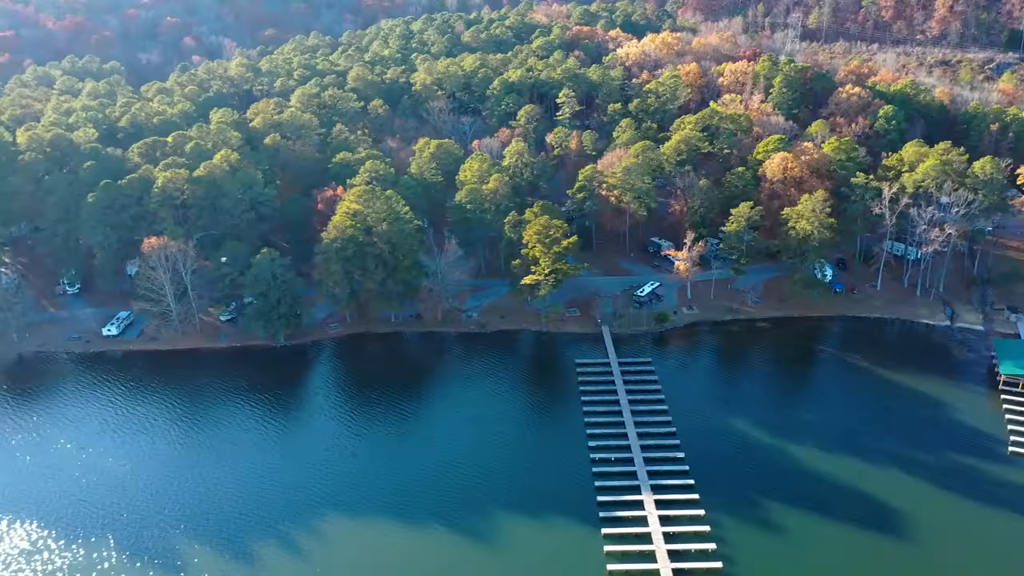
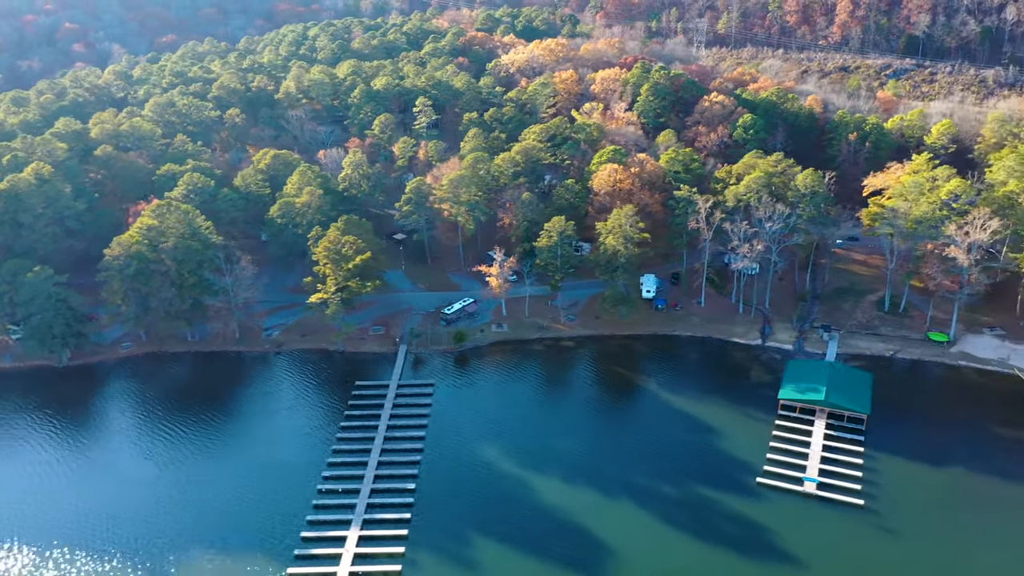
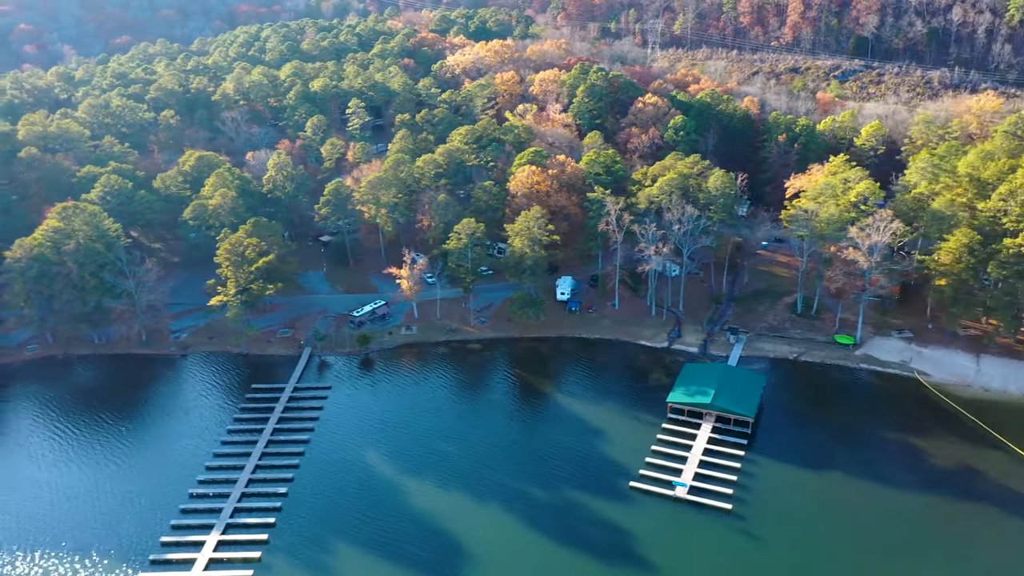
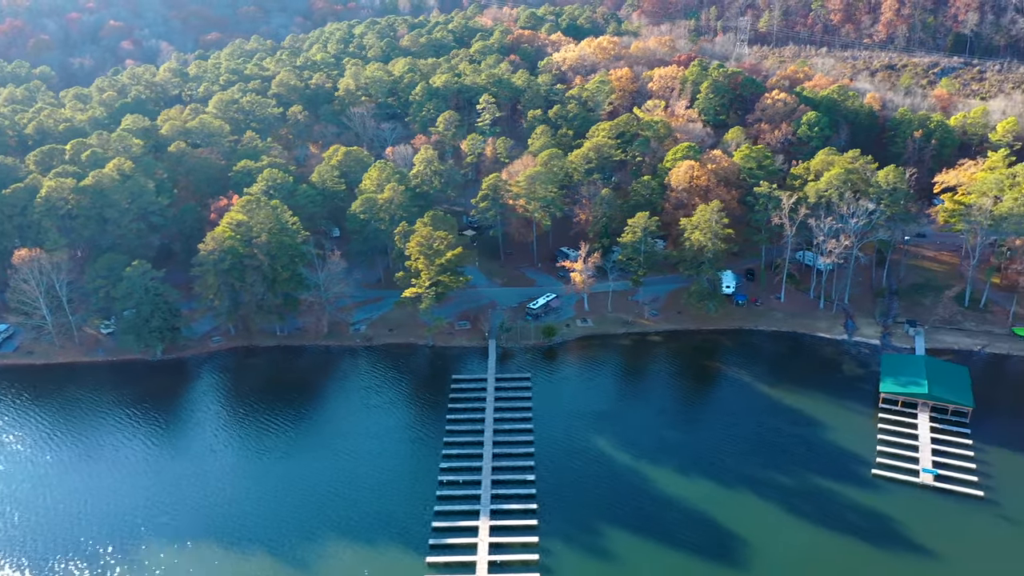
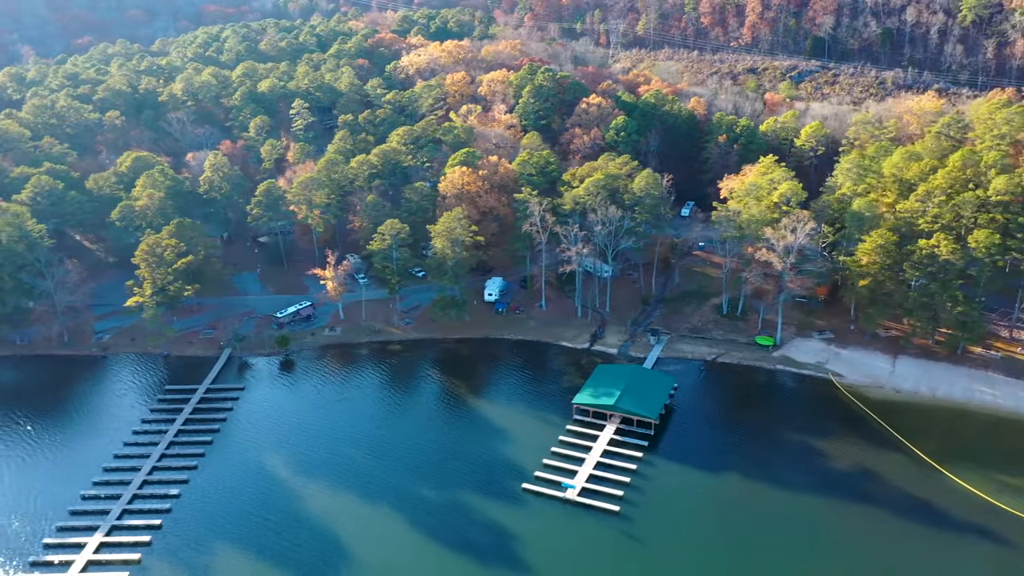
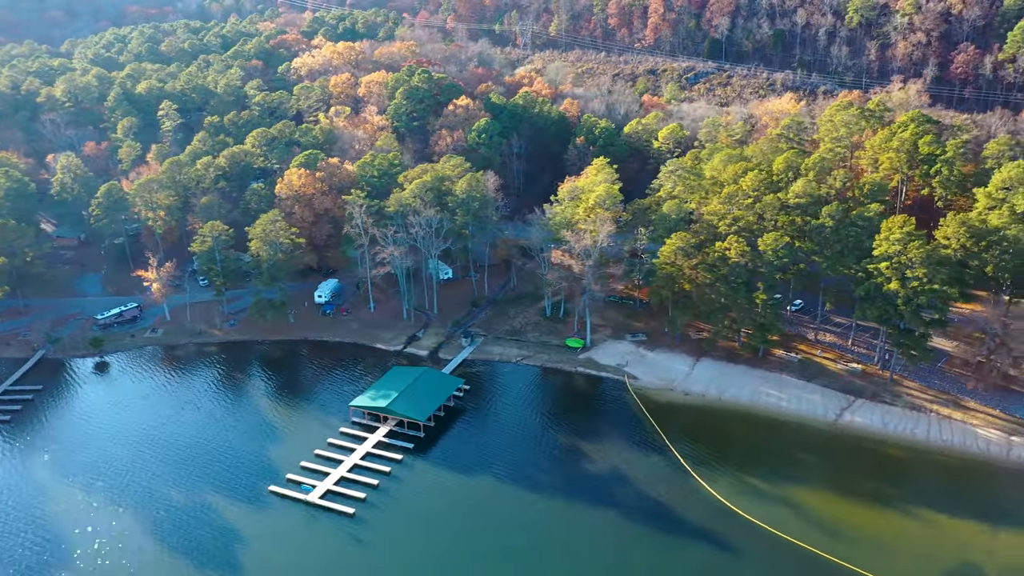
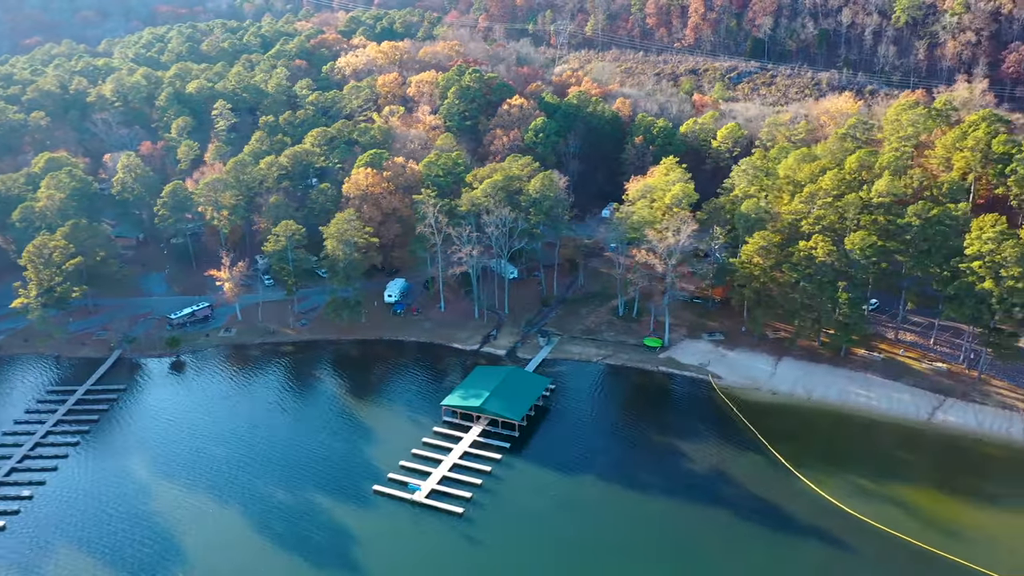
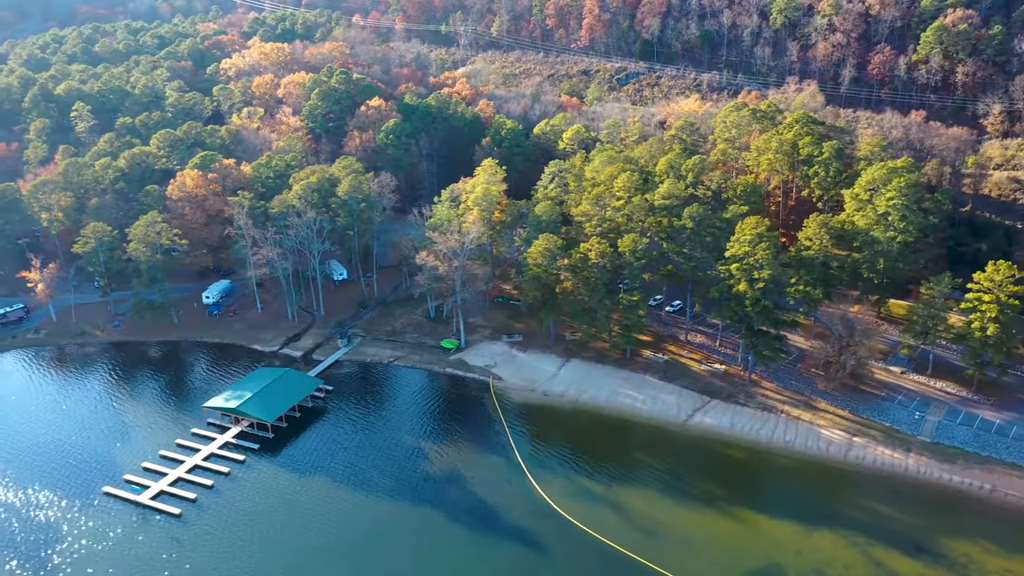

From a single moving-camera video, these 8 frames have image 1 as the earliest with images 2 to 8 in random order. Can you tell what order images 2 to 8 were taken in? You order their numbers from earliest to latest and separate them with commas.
4, 2, 3, 5, 7, 6, 8
